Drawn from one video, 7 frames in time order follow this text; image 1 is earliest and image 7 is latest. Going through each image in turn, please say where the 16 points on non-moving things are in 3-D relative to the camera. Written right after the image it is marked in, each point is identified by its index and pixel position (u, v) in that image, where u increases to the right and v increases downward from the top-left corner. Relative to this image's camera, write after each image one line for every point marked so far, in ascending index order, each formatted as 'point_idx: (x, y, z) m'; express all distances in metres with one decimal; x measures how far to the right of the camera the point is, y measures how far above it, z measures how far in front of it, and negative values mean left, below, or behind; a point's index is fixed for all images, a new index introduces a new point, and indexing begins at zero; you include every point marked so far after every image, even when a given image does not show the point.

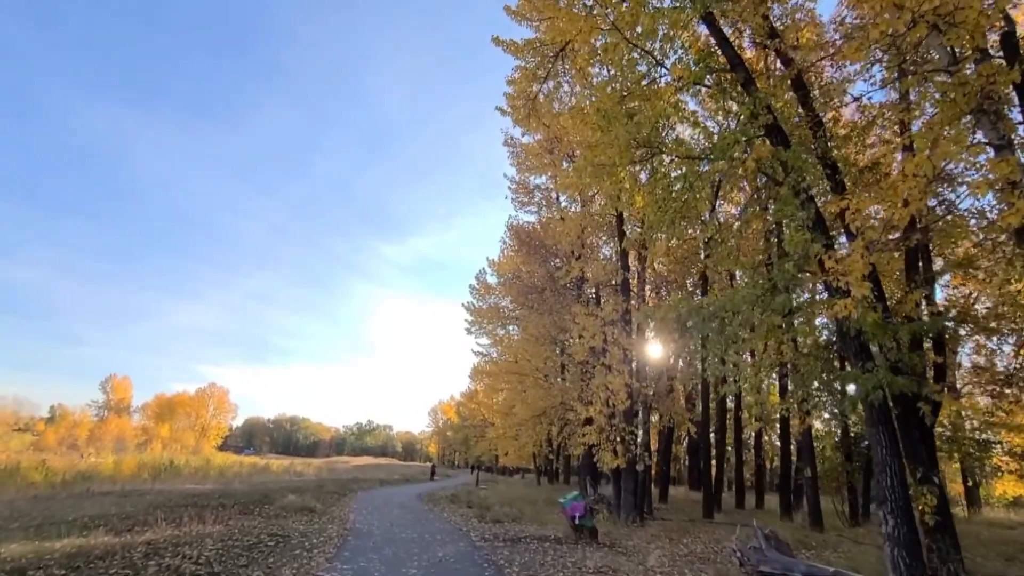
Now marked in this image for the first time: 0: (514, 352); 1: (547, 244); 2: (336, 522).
0: (+0.1, -2.2, +19.2) m
1: (+1.1, +1.4, +18.1) m
2: (-3.4, -4.5, +11.1) m
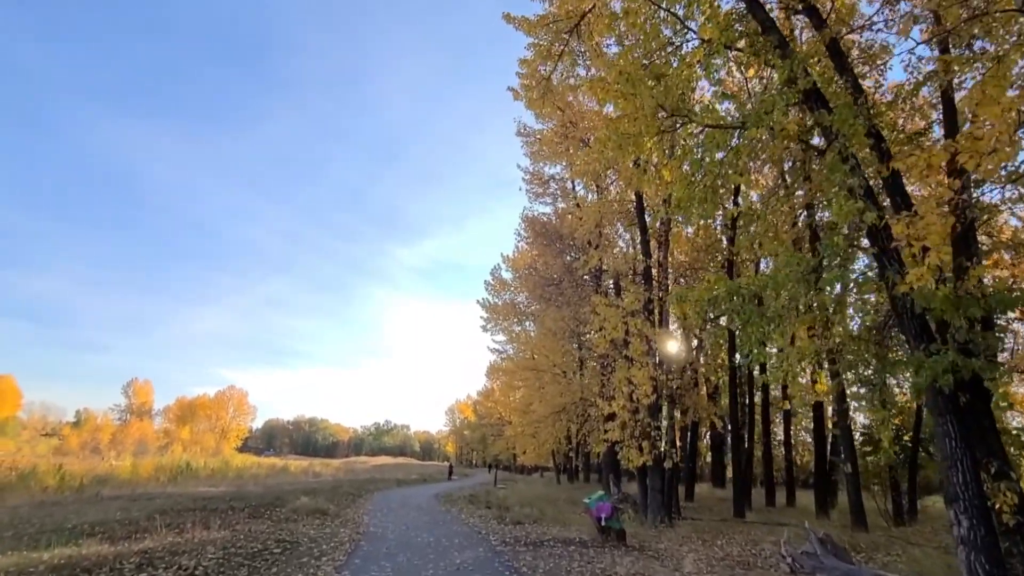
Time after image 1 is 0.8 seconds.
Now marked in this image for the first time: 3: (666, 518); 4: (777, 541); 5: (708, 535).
0: (+0.6, -1.9, +18.6) m
1: (+1.5, +1.6, +17.4) m
2: (-3.0, -4.4, +10.5) m
3: (+3.4, -5.1, +12.7) m
4: (+4.5, -4.3, +9.7) m
5: (+3.6, -4.5, +10.5) m
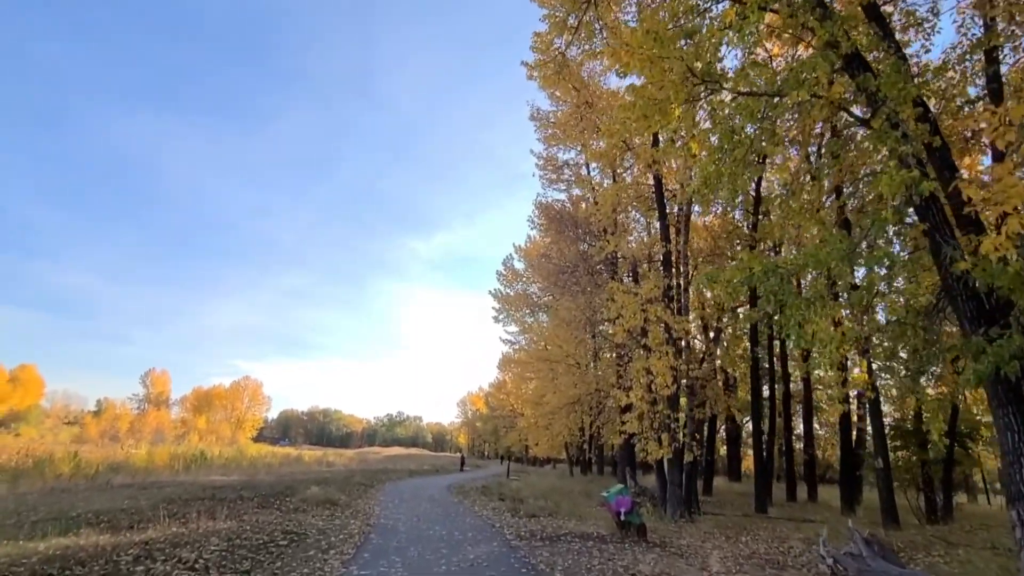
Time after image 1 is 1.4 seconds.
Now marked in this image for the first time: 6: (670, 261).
0: (+1.0, -1.6, +18.2) m
1: (+2.0, +2.0, +17.0) m
2: (-2.7, -4.1, +10.3) m
3: (+3.7, -4.8, +12.3) m
4: (+4.7, -4.0, +9.2) m
5: (+3.8, -4.3, +10.1) m
6: (+3.8, +0.6, +13.8) m
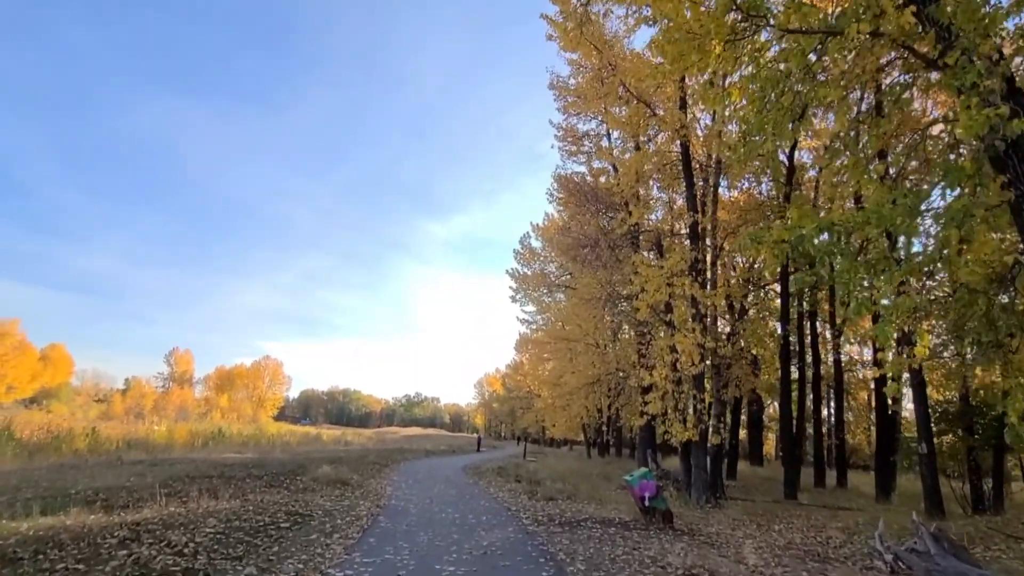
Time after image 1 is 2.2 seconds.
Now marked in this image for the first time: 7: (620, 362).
0: (+1.6, -0.9, +17.6) m
1: (+2.5, +2.6, +16.2) m
2: (-2.4, -3.6, +9.8) m
3: (+4.1, -4.3, +11.7) m
4: (+5.0, -3.6, +8.6) m
5: (+4.1, -3.8, +9.5) m
6: (+4.2, +1.2, +13.0) m
7: (+2.9, -2.0, +15.7) m
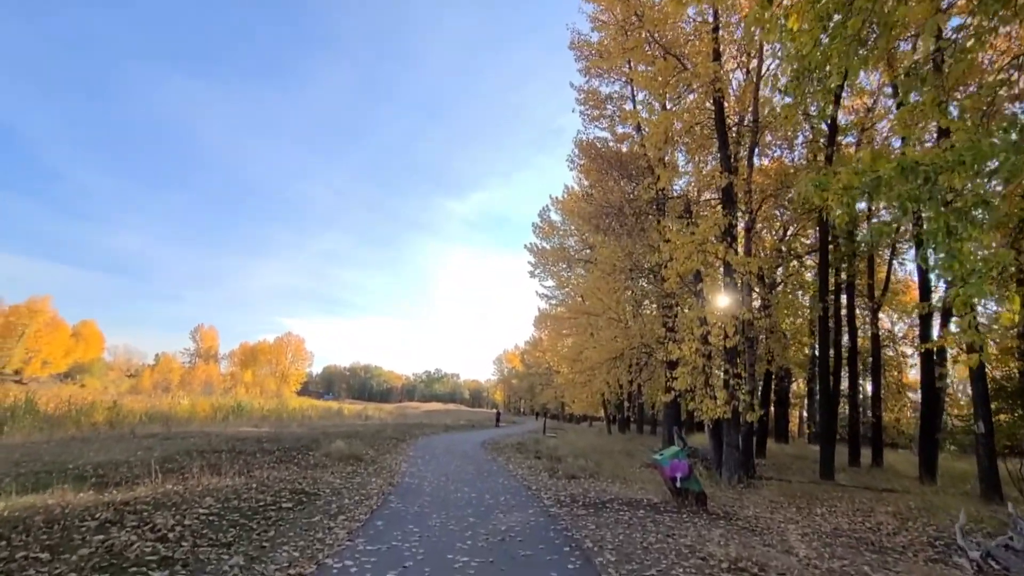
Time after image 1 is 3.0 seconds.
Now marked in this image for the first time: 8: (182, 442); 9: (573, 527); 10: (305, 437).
0: (+2.1, 0.0, +16.8) m
1: (+3.0, +3.4, +15.3) m
2: (-2.1, -3.1, +9.4) m
3: (+4.5, -3.6, +11.0) m
4: (+5.2, -3.1, +7.9) m
5: (+4.4, -3.3, +8.8) m
6: (+4.6, +1.9, +12.2) m
7: (+3.5, -1.2, +15.0) m
8: (-6.9, -3.2, +12.0) m
9: (+0.7, -2.6, +6.2) m
10: (-5.5, -4.0, +15.3) m
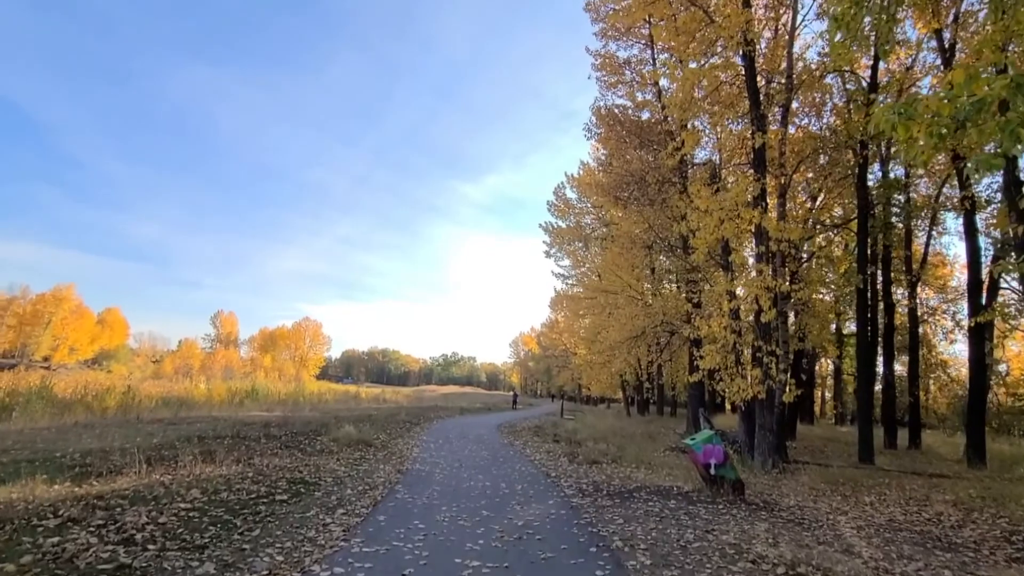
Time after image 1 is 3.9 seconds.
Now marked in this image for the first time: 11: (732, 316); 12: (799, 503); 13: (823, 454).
0: (+2.6, +0.7, +16.1) m
1: (+3.3, +4.1, +14.4) m
2: (-1.9, -2.7, +8.8) m
3: (+4.8, -3.1, +10.3) m
4: (+5.5, -2.6, +7.1) m
5: (+4.7, -2.8, +8.1) m
6: (+4.9, +2.5, +11.3) m
7: (+3.8, -0.6, +14.2) m
8: (-6.6, -2.8, +11.6) m
9: (+0.8, -2.2, +5.6) m
10: (-5.1, -3.5, +14.9) m
11: (+4.0, -0.5, +10.4) m
12: (+3.5, -2.6, +7.1) m
13: (+6.7, -3.6, +12.5) m
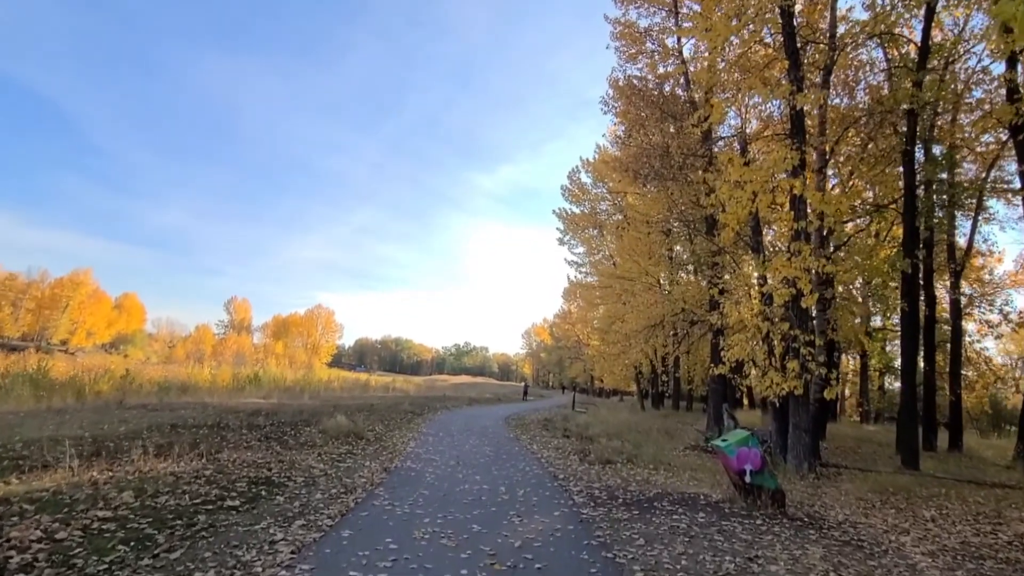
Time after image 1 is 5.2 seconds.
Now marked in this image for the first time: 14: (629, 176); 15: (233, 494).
0: (+2.8, +1.0, +15.0) m
1: (+3.6, +4.4, +13.3) m
2: (-1.8, -2.3, +7.9) m
3: (+4.8, -2.9, +9.2) m
4: (+5.5, -2.4, +6.0) m
5: (+4.7, -2.6, +7.0) m
6: (+5.0, +2.7, +10.1) m
7: (+4.0, -0.3, +13.1) m
8: (-6.5, -2.4, +10.8) m
9: (+0.8, -2.0, +4.6) m
10: (-4.9, -3.0, +14.0) m
11: (+4.1, -0.2, +9.3) m
12: (+3.5, -2.4, +6.1) m
13: (+6.8, -3.3, +11.4) m
14: (+2.9, +2.8, +14.1) m
15: (-2.5, -1.8, +5.2) m
